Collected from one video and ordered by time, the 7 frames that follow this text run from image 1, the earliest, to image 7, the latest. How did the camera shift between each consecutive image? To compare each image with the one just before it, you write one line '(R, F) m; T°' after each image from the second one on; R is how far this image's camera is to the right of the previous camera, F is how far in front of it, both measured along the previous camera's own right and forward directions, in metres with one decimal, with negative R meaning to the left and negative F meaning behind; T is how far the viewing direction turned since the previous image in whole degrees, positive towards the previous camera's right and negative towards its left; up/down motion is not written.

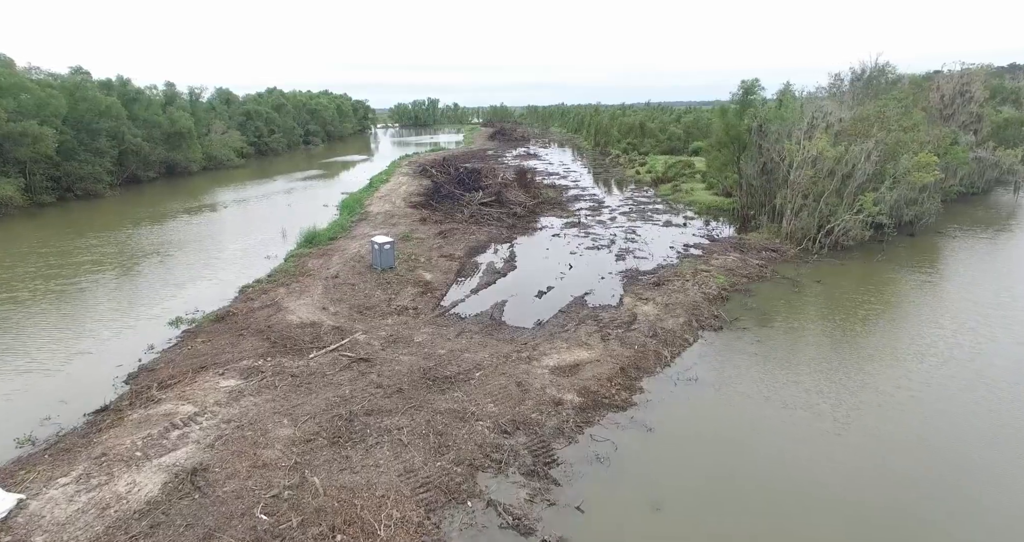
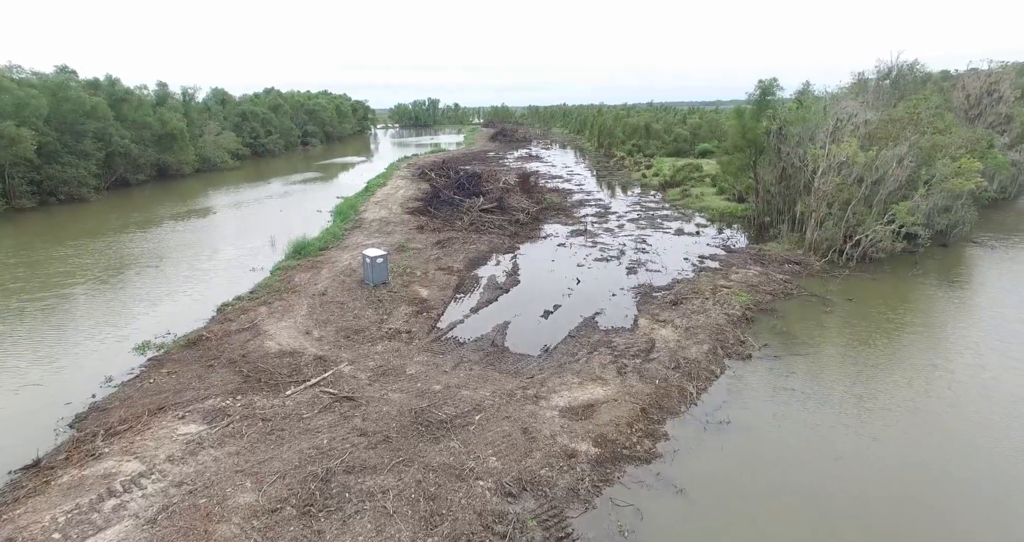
(-0.1, +1.1) m; 0°
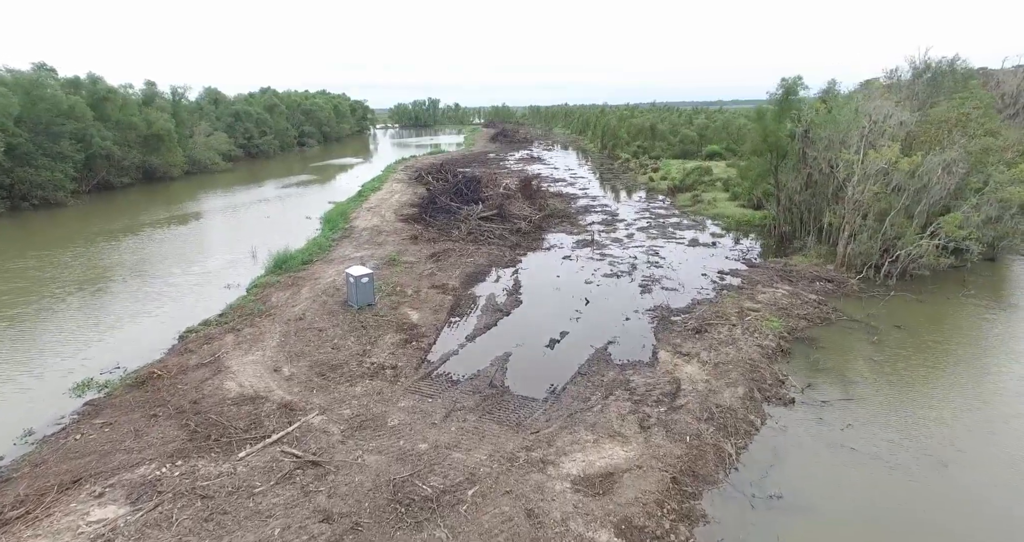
(0.0, +1.4) m; 0°
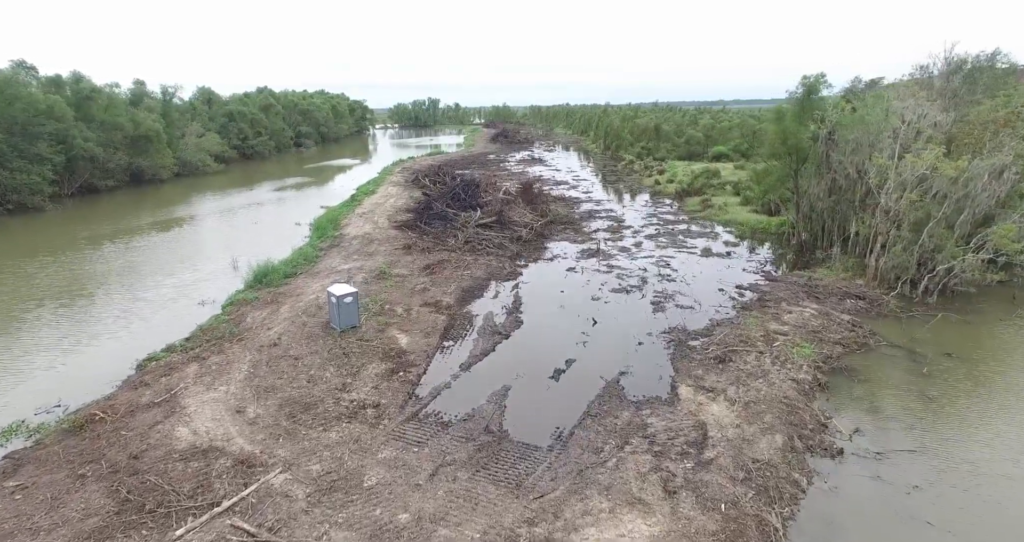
(0.0, +1.2) m; 0°
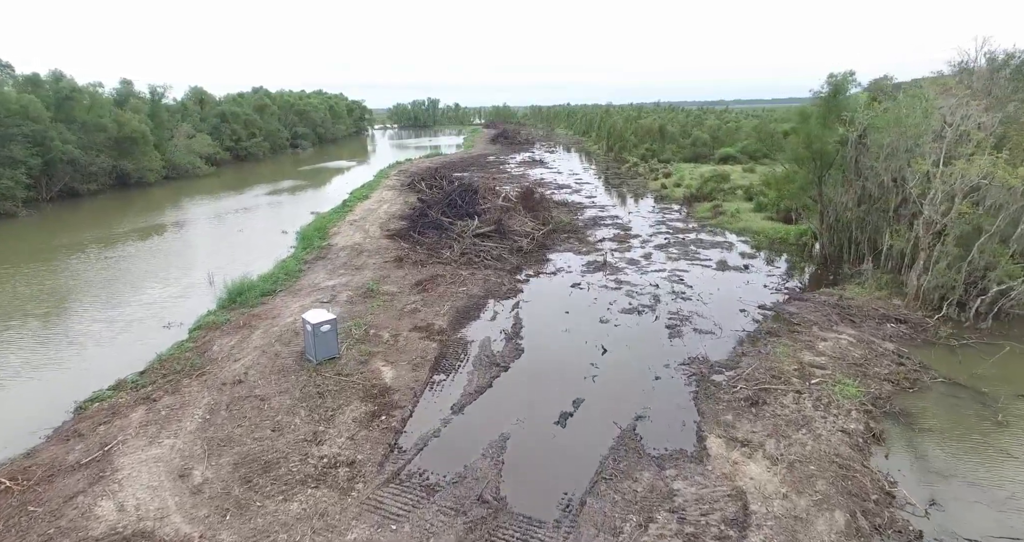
(0.0, +1.2) m; 0°
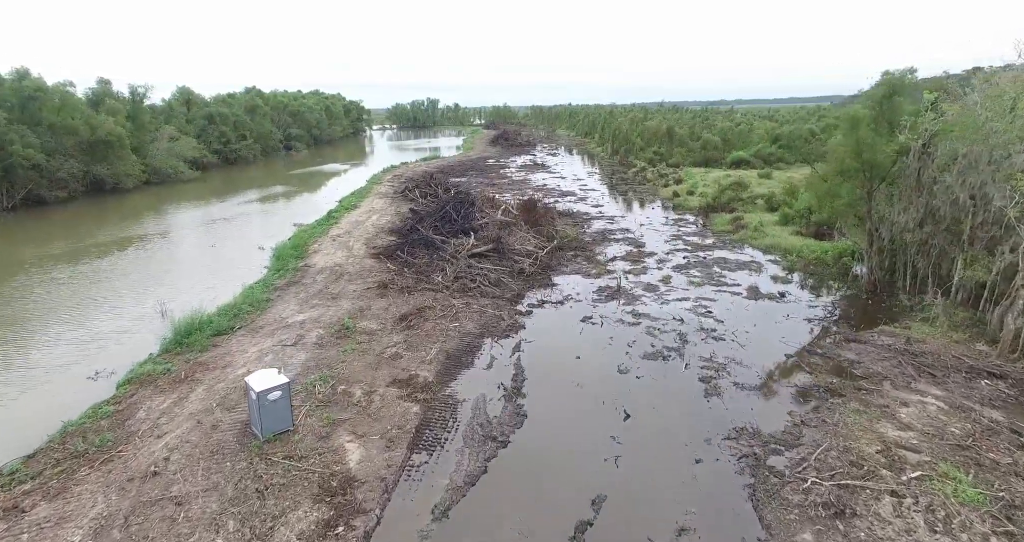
(0.0, +2.0) m; 0°
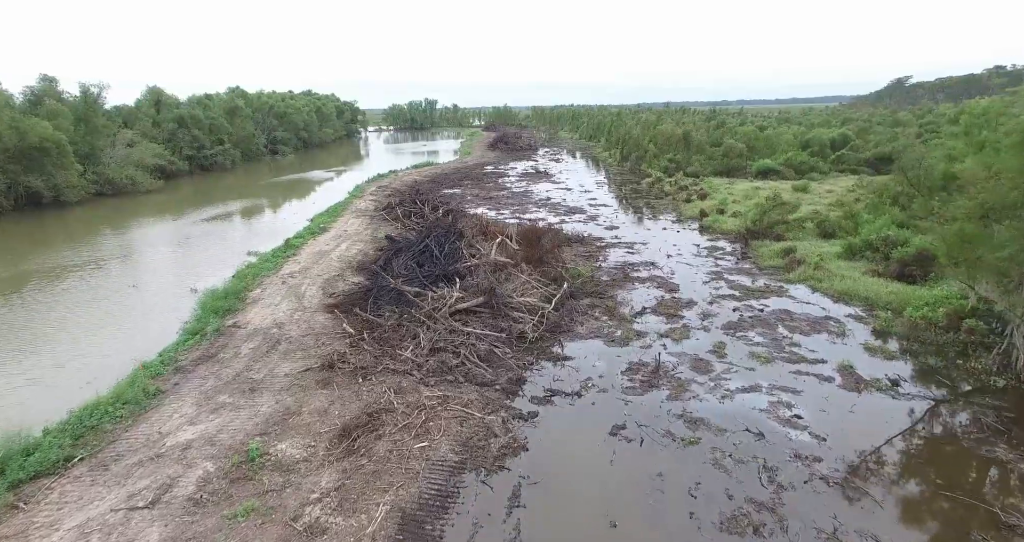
(+0.1, +3.8) m; 0°
